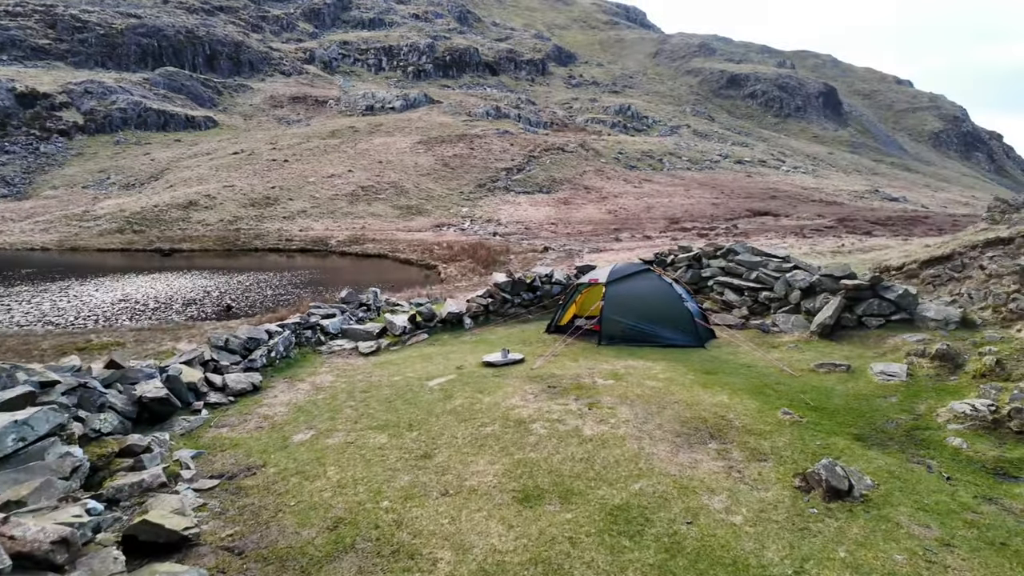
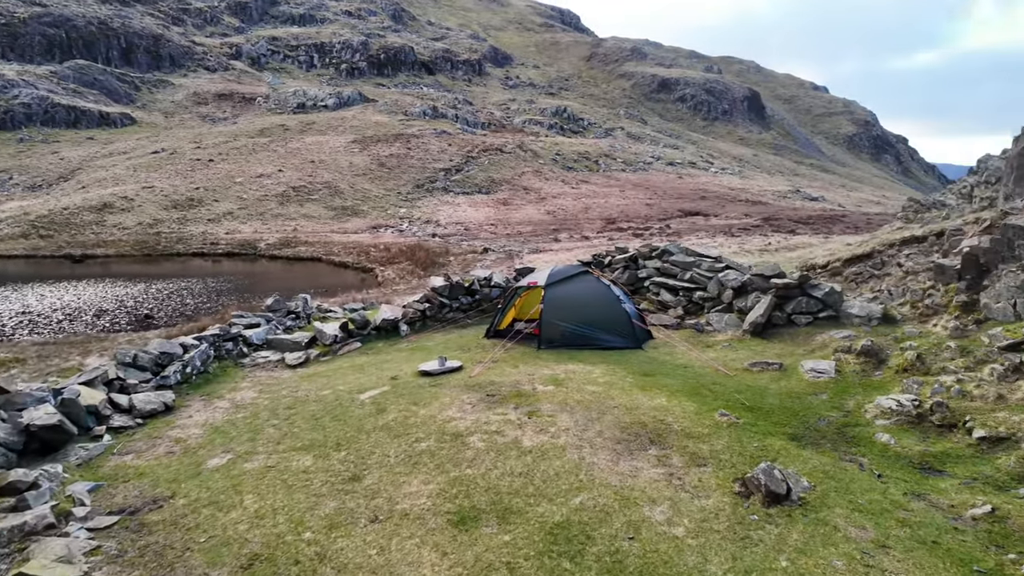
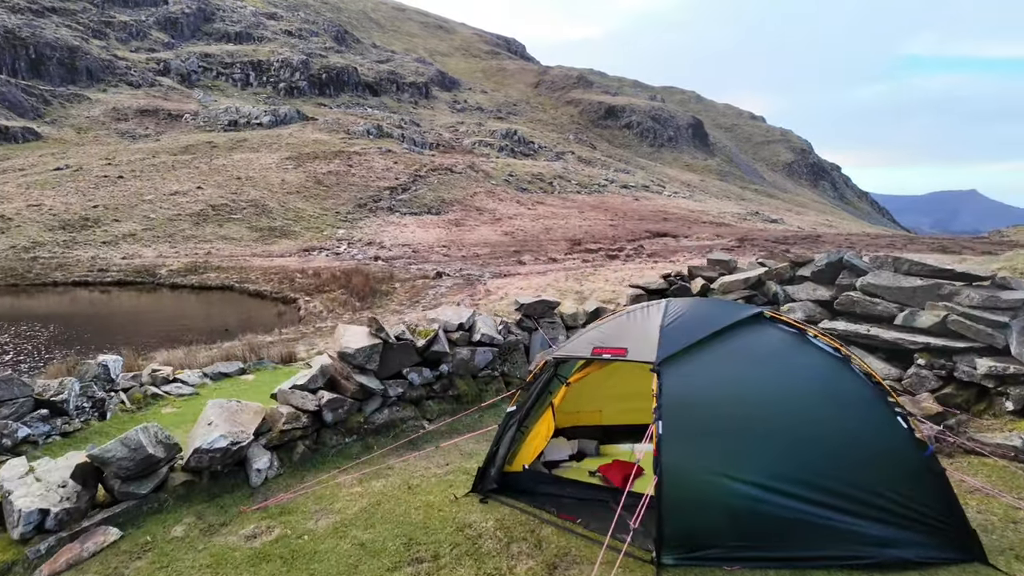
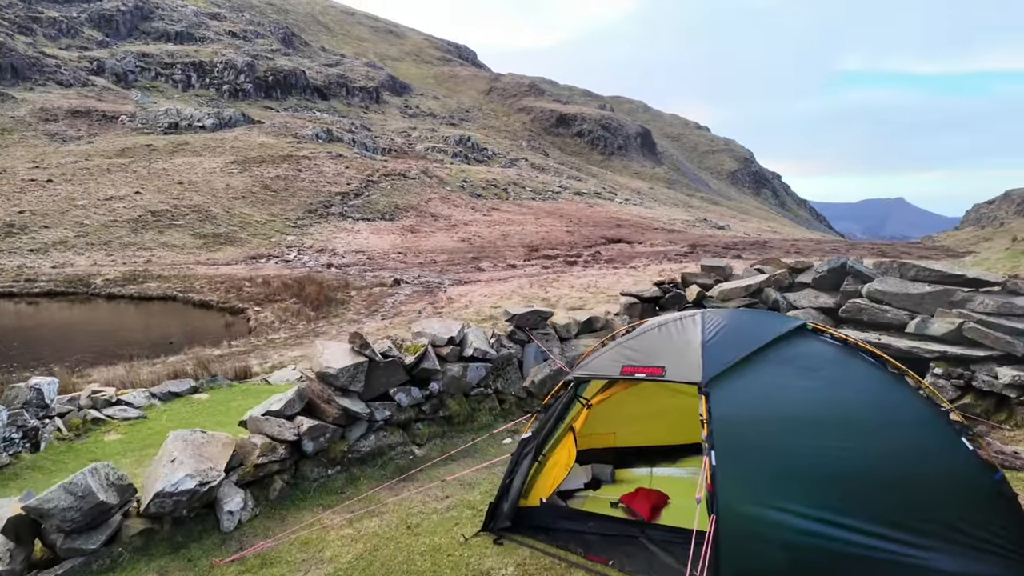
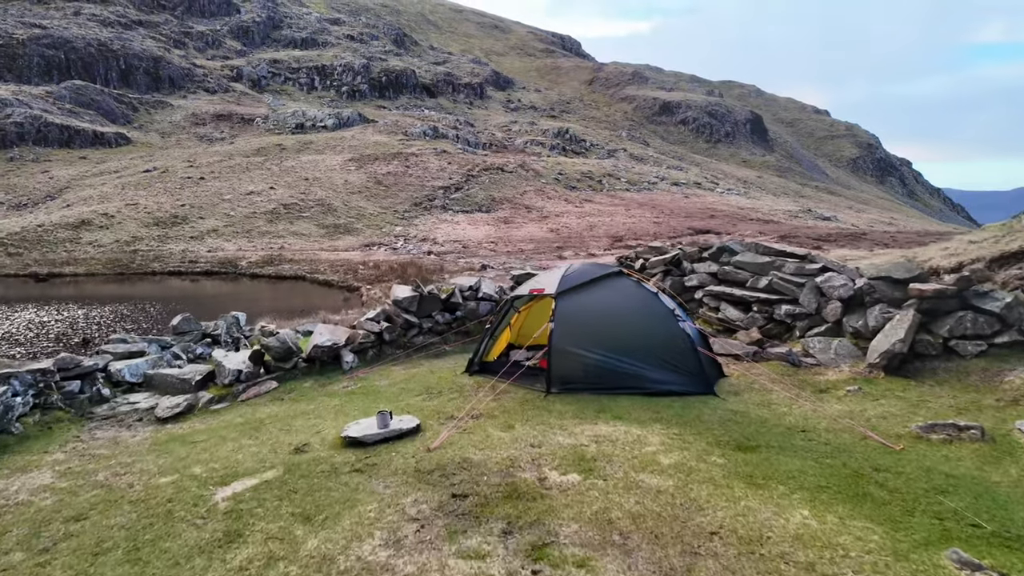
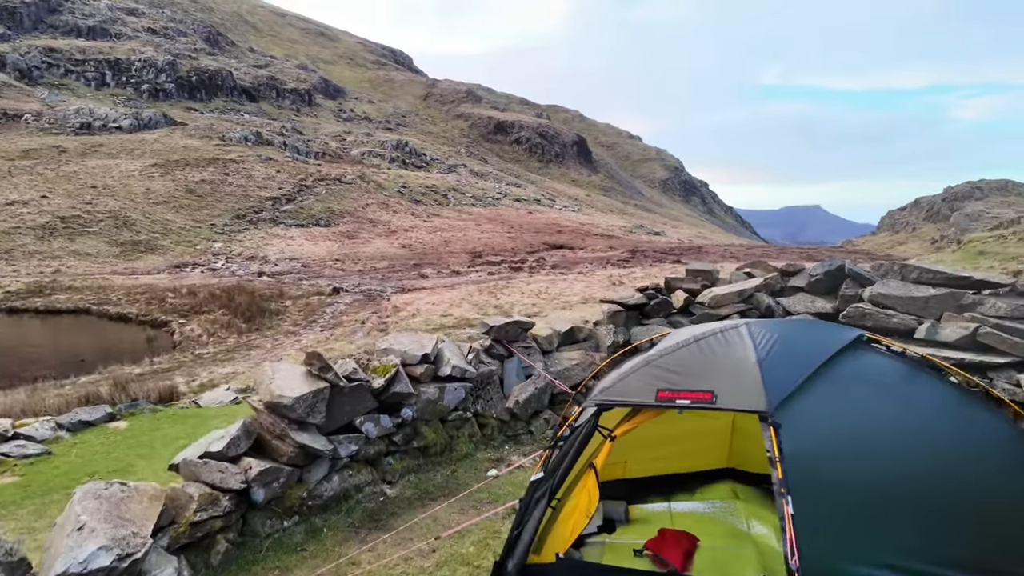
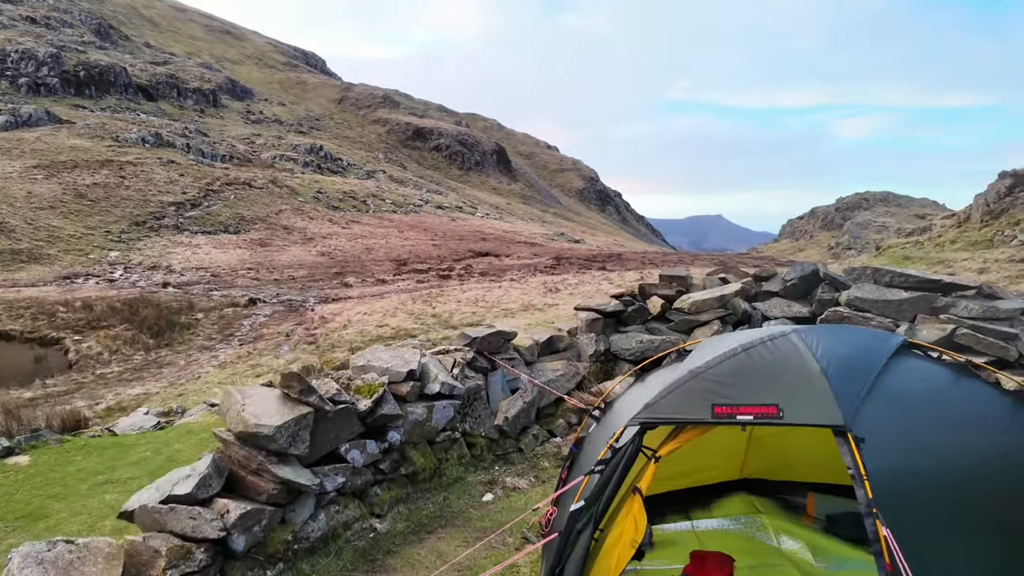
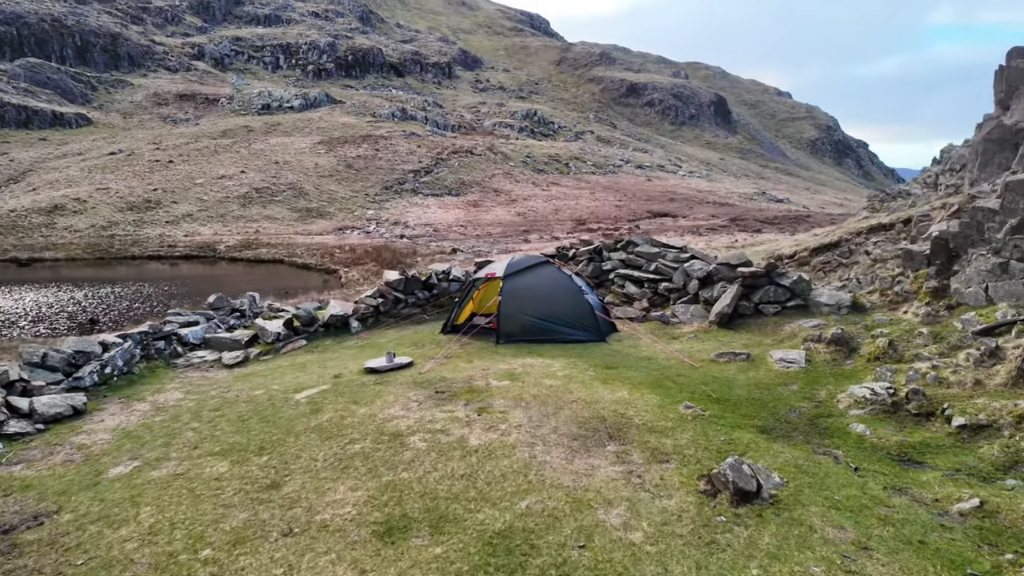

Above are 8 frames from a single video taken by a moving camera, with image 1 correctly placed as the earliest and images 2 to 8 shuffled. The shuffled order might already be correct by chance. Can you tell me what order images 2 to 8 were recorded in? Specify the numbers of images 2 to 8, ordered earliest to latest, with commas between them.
2, 8, 5, 3, 4, 6, 7
